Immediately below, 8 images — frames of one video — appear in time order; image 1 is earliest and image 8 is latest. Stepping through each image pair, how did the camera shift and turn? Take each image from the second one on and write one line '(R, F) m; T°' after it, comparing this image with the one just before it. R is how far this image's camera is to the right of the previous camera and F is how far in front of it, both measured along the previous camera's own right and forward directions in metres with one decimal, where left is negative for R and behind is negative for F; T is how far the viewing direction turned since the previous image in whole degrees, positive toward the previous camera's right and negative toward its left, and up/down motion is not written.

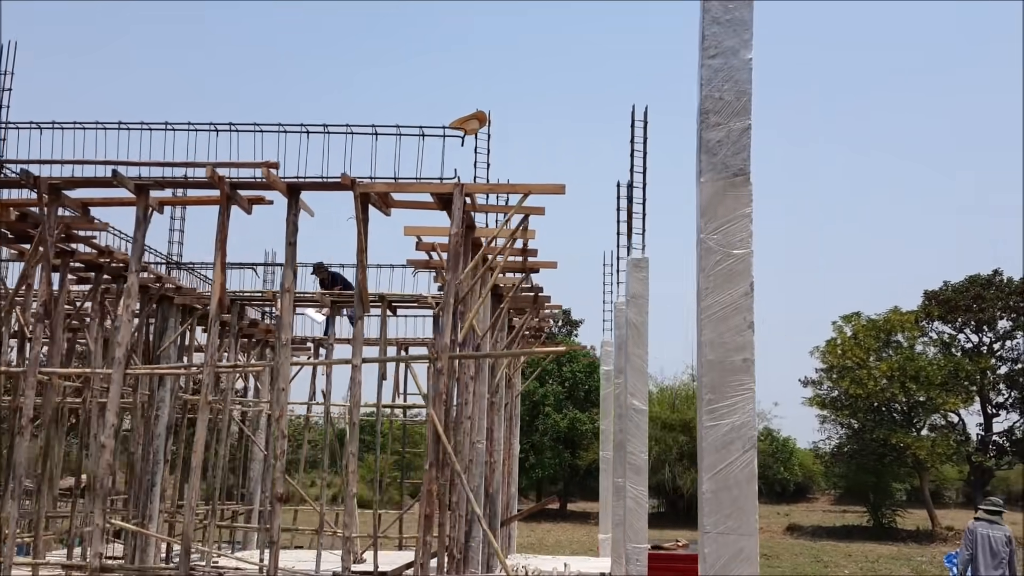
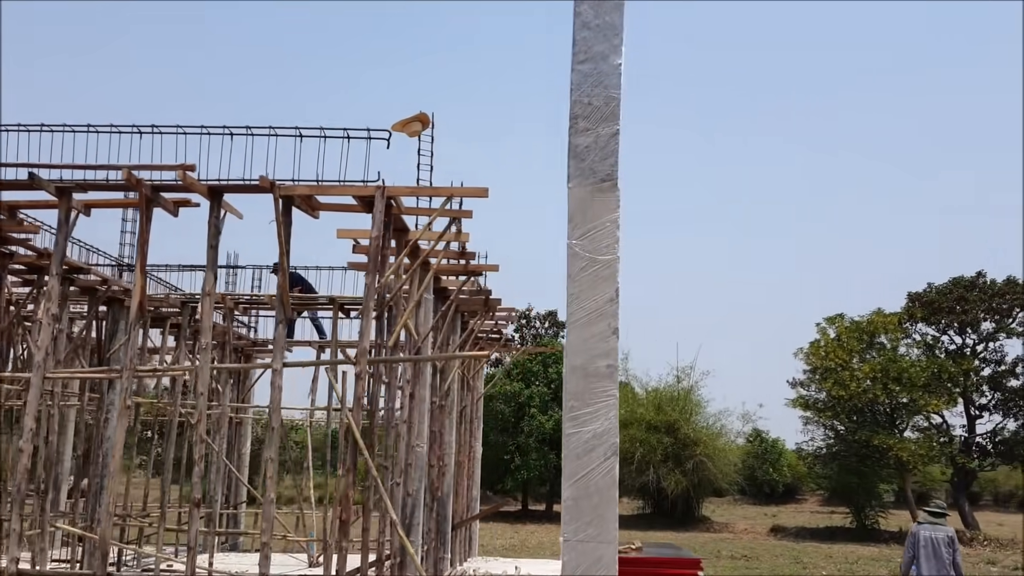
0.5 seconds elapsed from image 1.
(+0.4, 0.0) m; 0°
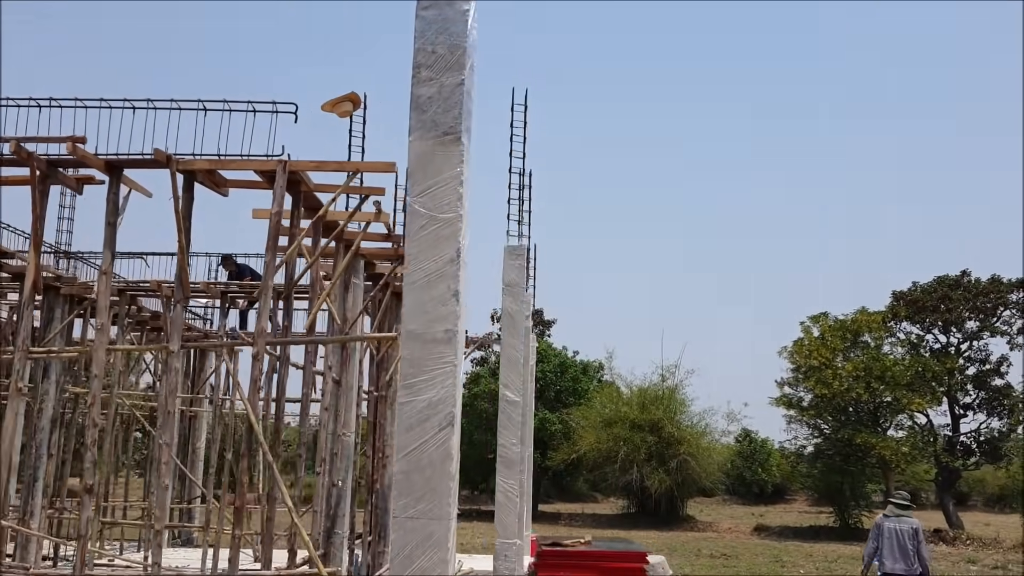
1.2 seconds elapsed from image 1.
(+0.5, +0.2) m; 0°
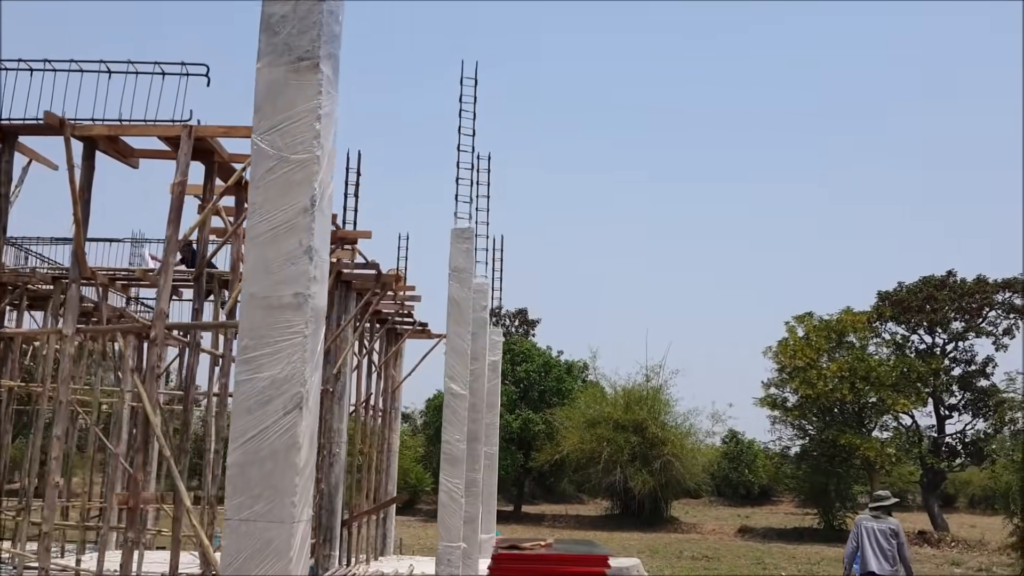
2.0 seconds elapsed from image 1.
(+0.3, +0.4) m; +1°
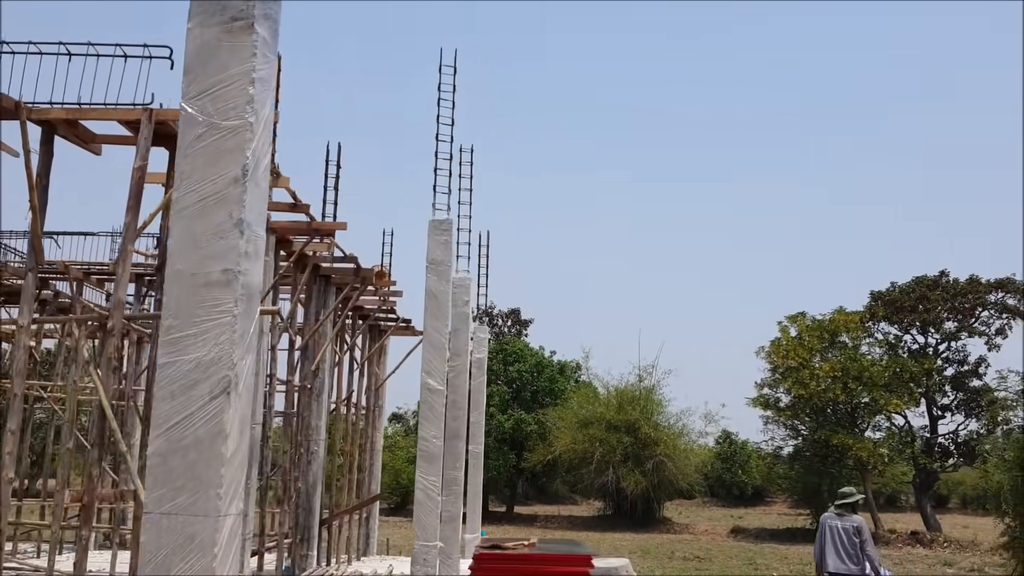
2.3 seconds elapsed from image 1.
(+0.1, +0.2) m; 0°
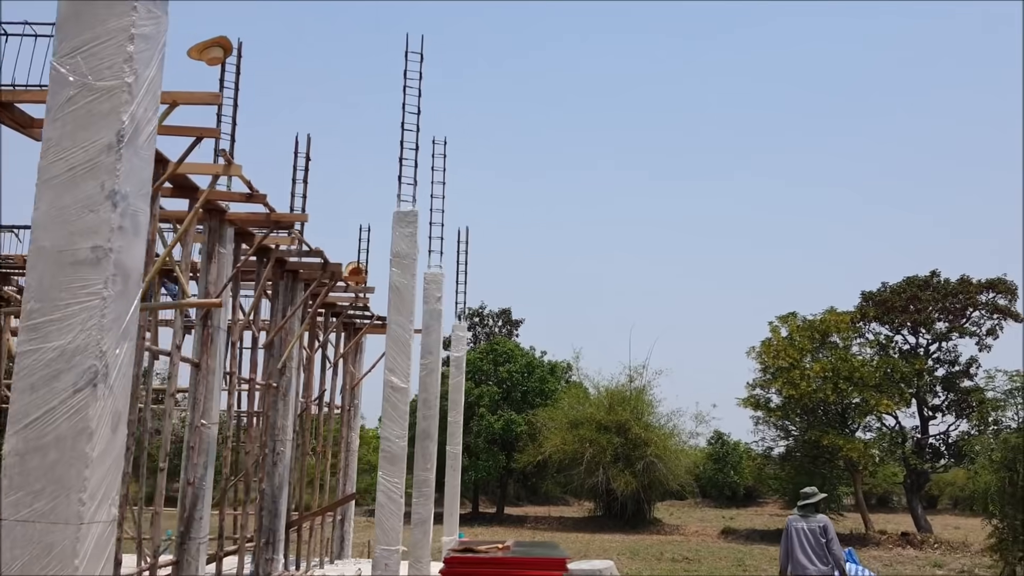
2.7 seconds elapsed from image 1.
(+0.2, +0.2) m; 0°
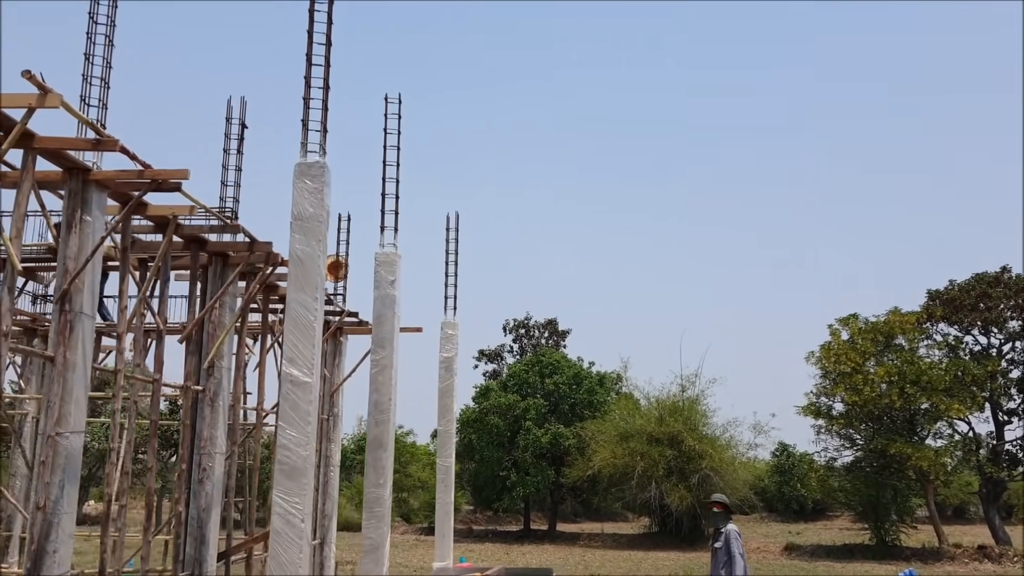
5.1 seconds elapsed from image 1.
(+0.7, +1.3) m; -4°
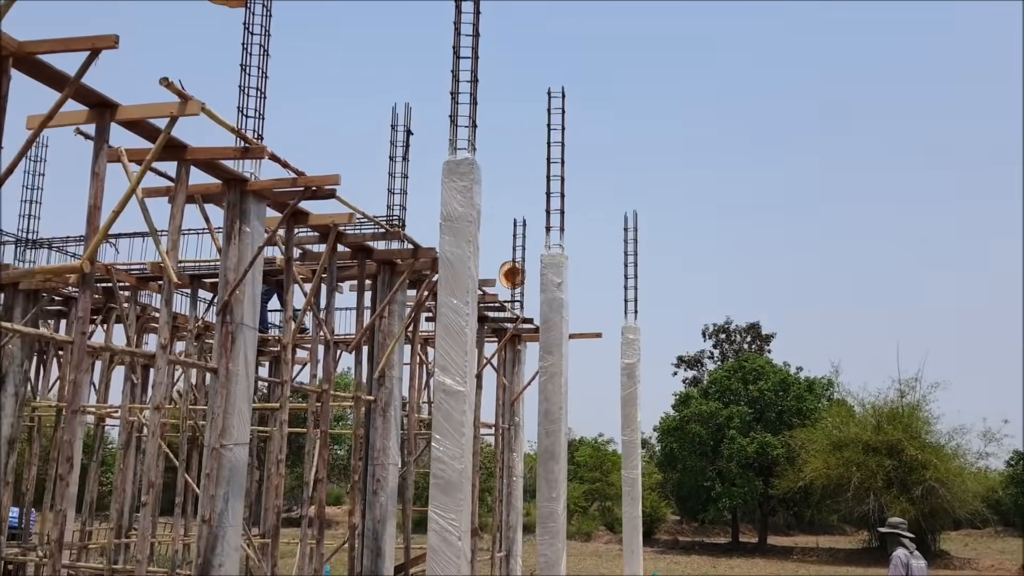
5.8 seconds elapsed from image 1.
(+0.2, +0.4) m; -13°
